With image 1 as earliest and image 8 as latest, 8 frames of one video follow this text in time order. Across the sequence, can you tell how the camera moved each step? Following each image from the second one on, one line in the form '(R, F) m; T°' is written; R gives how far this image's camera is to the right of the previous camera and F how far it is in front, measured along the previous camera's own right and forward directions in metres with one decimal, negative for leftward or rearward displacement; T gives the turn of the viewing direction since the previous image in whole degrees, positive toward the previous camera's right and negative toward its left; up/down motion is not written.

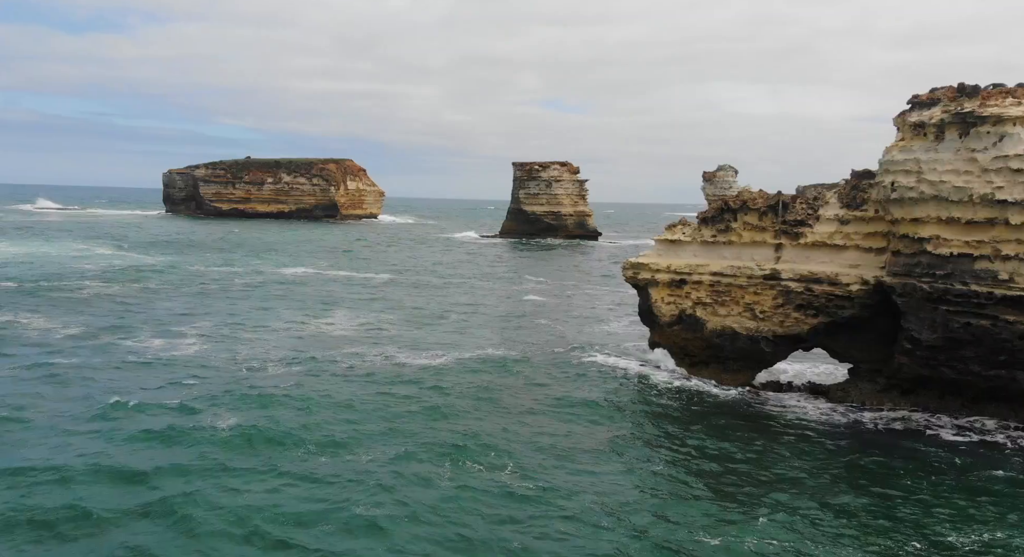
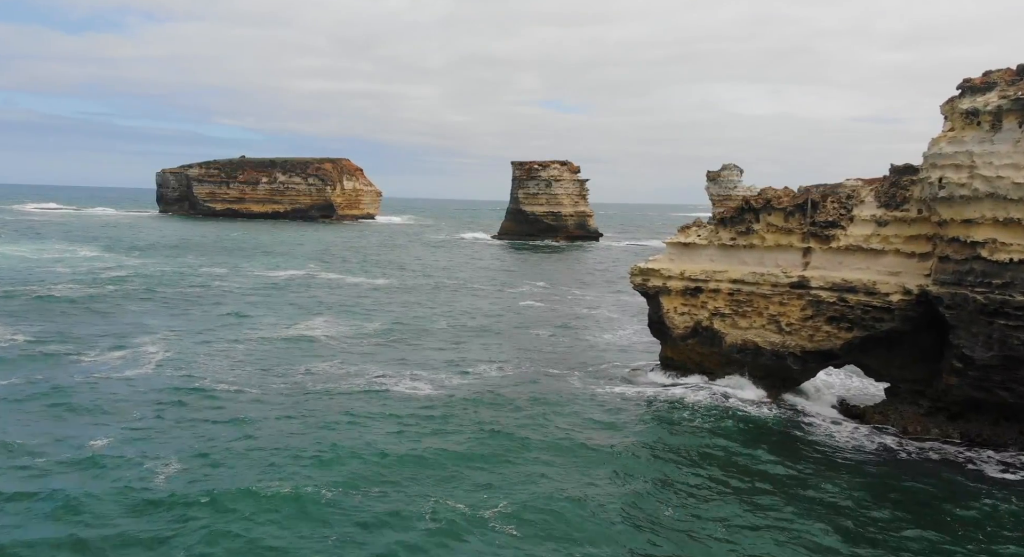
(+0.1, +2.6) m; 0°
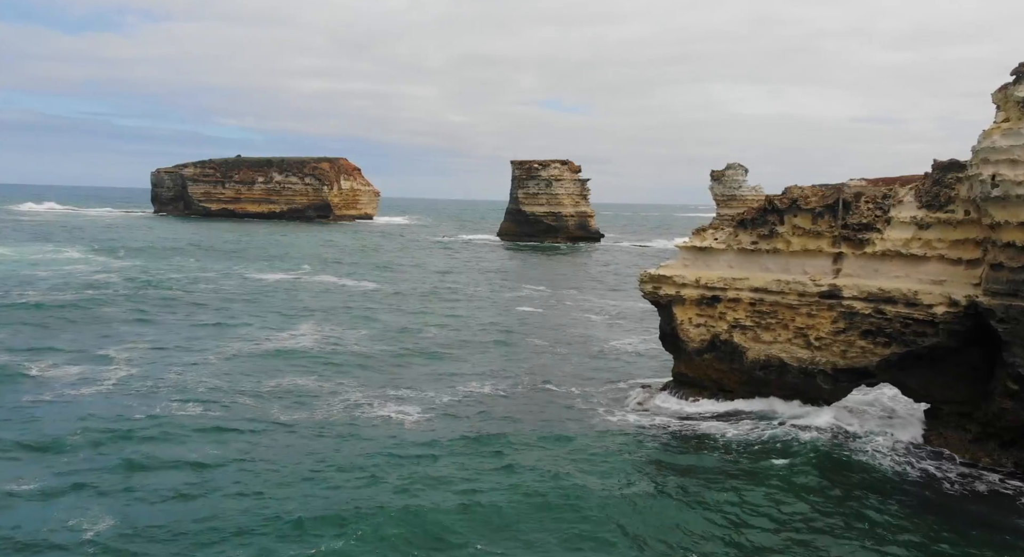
(0.0, +2.1) m; 0°
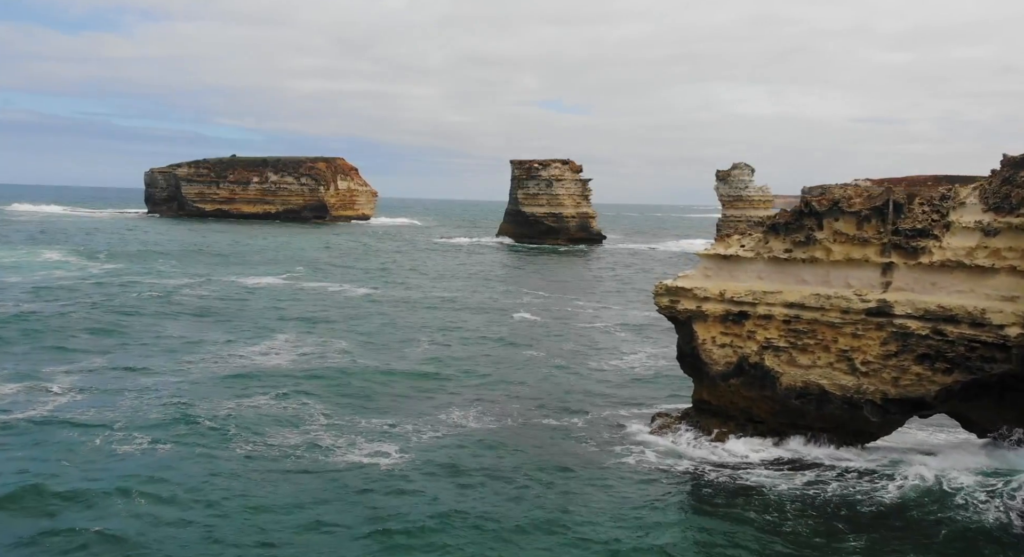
(+0.1, +2.6) m; 0°
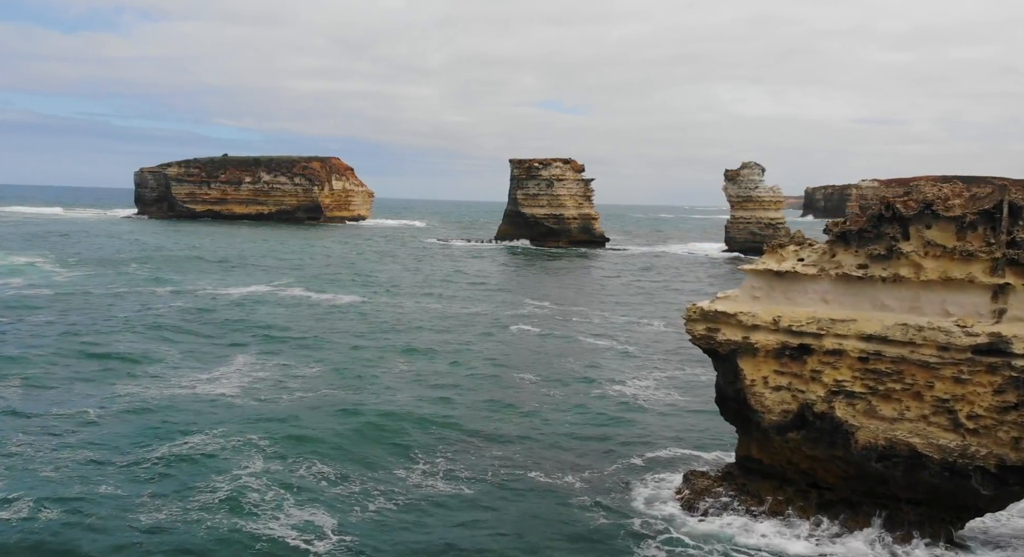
(+0.1, +3.9) m; 0°
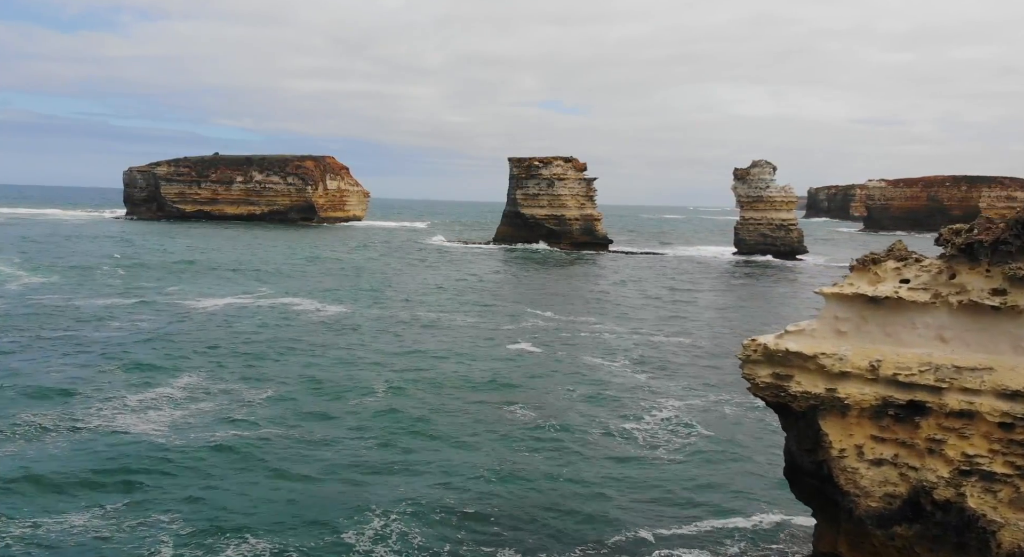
(+0.1, +3.9) m; 0°
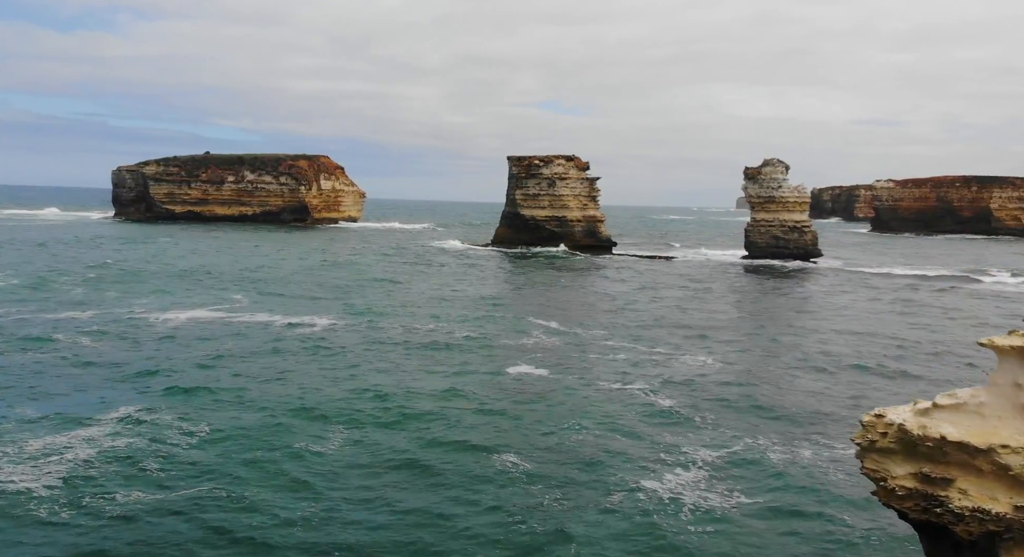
(0.0, +3.9) m; 0°
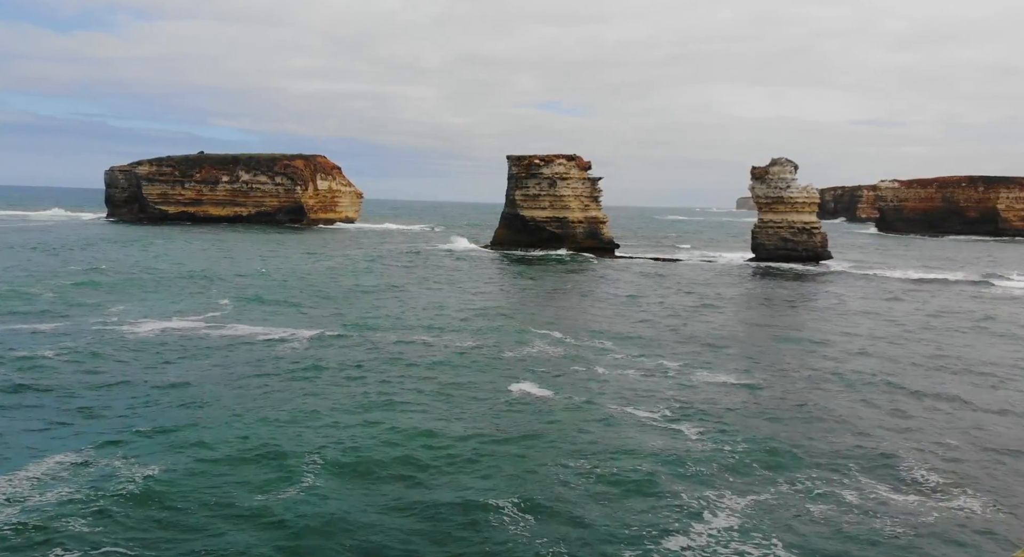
(0.0, +2.3) m; 0°
